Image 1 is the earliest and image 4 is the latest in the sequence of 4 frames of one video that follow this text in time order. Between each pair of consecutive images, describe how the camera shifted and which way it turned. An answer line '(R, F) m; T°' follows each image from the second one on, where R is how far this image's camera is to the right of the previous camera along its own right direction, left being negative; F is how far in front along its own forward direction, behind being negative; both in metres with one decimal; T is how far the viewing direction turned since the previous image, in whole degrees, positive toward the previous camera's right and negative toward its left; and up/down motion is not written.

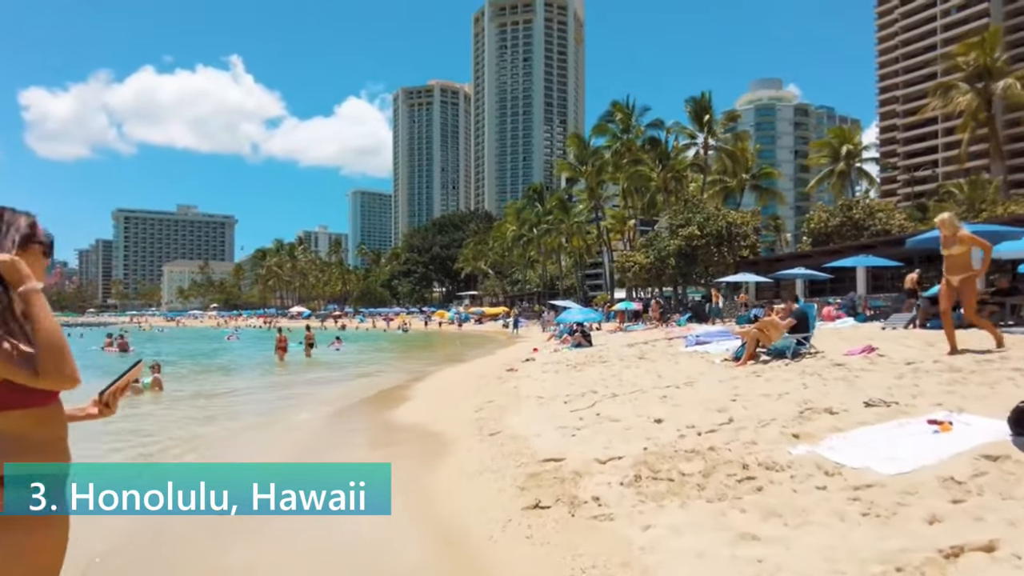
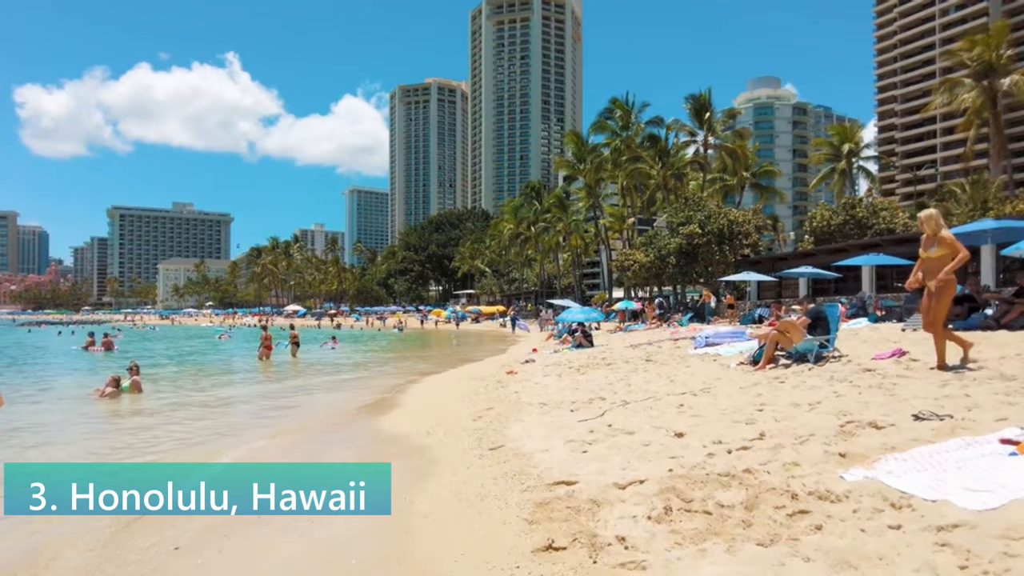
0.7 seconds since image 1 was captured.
(-0.1, +0.7) m; 0°
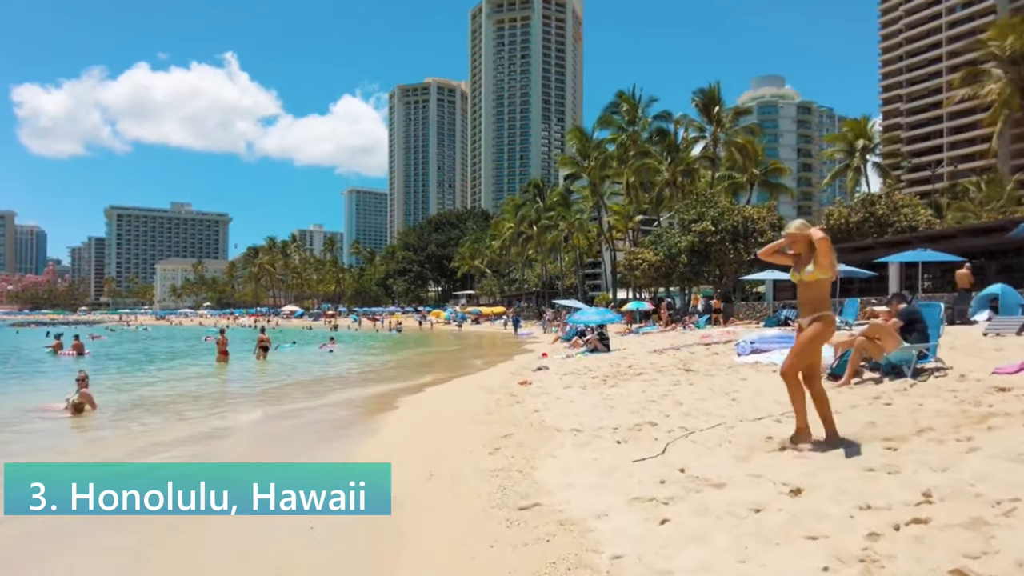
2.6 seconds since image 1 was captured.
(-0.3, +1.9) m; 0°
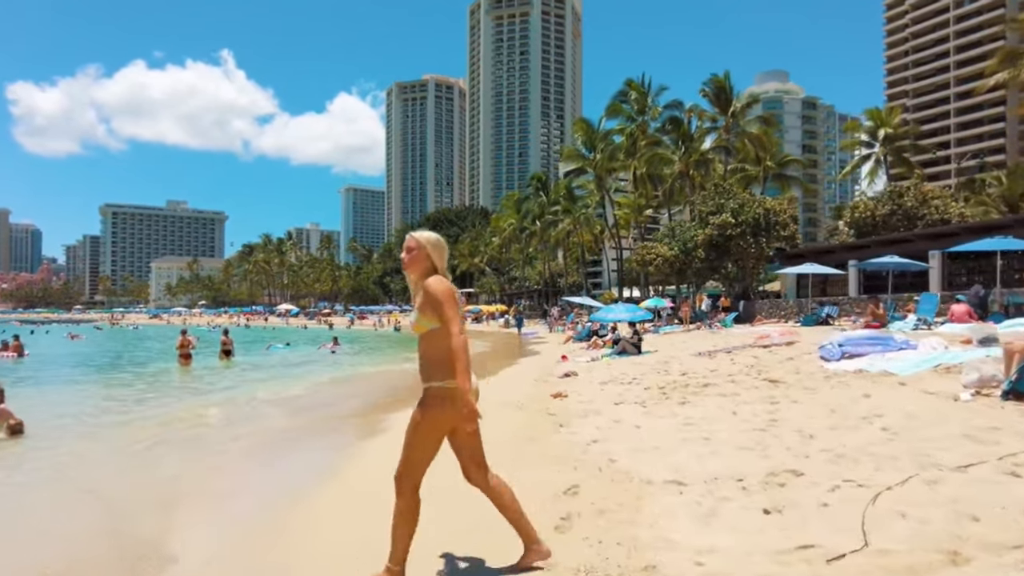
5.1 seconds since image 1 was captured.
(-0.5, +2.3) m; 0°
